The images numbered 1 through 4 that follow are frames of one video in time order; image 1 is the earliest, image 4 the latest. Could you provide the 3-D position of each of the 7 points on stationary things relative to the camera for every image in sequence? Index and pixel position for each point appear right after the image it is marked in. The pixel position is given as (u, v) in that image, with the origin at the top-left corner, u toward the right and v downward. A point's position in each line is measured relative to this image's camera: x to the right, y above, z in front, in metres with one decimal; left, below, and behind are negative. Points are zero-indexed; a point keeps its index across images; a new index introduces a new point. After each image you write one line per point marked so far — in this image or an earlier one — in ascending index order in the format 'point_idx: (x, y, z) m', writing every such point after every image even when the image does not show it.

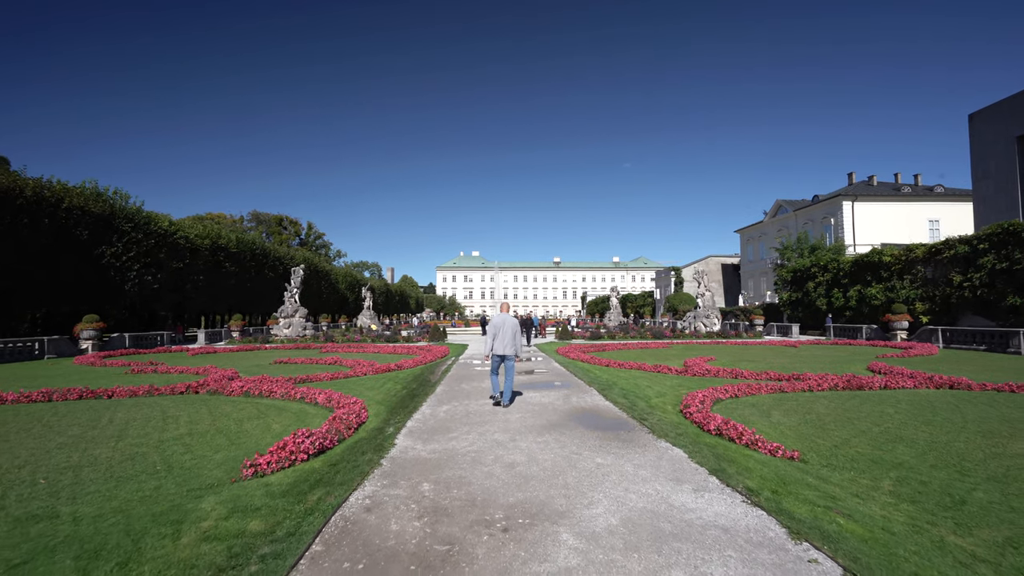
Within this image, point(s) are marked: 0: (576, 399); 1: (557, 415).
0: (+1.0, -1.9, +8.1) m
1: (+0.6, -1.8, +6.8) m
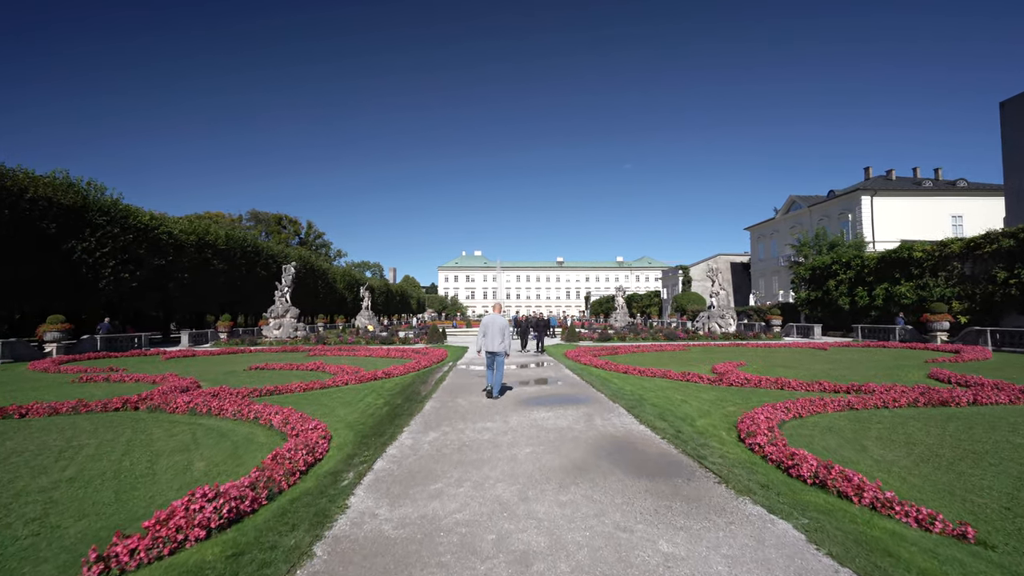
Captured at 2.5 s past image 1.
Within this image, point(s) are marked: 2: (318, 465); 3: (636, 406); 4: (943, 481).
0: (+1.1, -1.8, +6.3) m
1: (+0.7, -1.7, +5.0) m
2: (-1.9, -1.7, +4.8) m
3: (+1.9, -1.8, +7.3) m
4: (+3.7, -1.7, +4.1) m
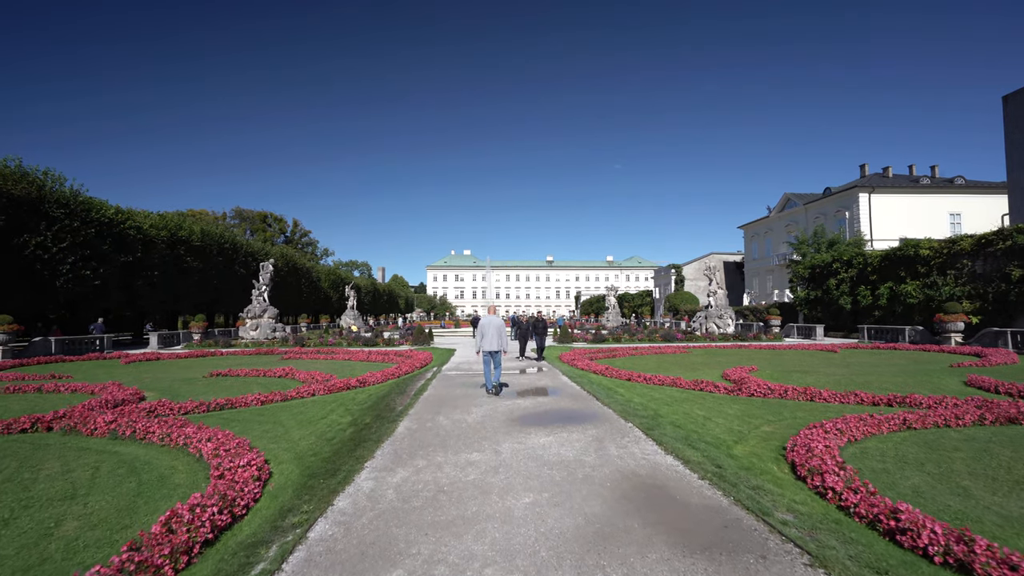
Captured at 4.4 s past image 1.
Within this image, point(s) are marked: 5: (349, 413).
0: (+1.1, -1.7, +5.0) m
1: (+0.7, -1.6, +3.7) m
2: (-1.9, -1.7, +3.4) m
3: (+1.8, -1.7, +6.1) m
4: (+3.7, -1.6, +2.9) m
5: (-2.5, -1.9, +7.4) m
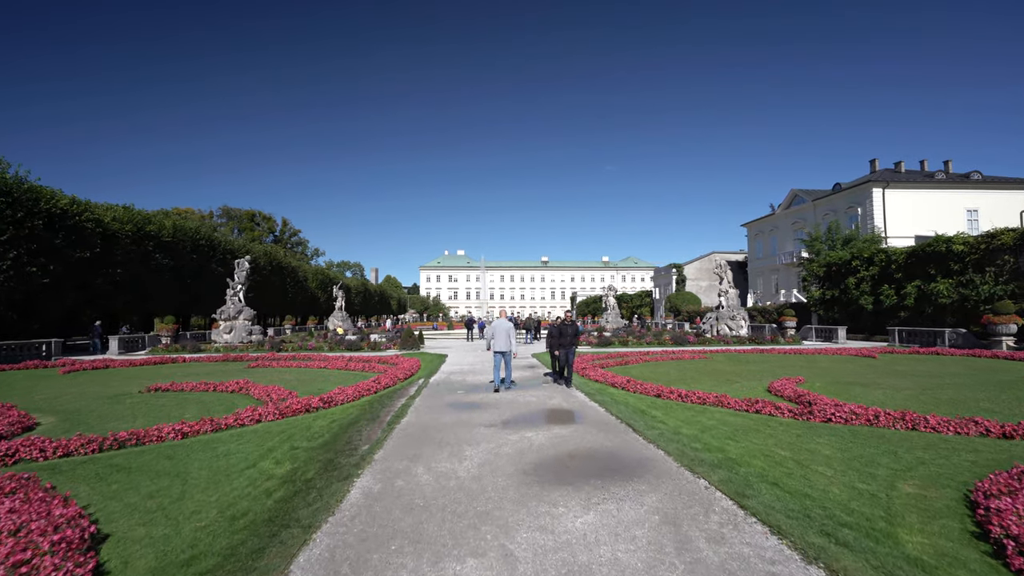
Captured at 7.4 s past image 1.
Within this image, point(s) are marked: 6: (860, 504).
0: (+1.2, -1.6, +2.9) m
1: (+0.8, -1.5, +1.6) m
2: (-1.8, -1.6, +1.2) m
3: (+1.9, -1.6, +3.9) m
4: (+3.8, -1.5, +0.8) m
5: (-2.4, -1.8, +5.3) m
6: (+2.8, -1.7, +3.8) m
